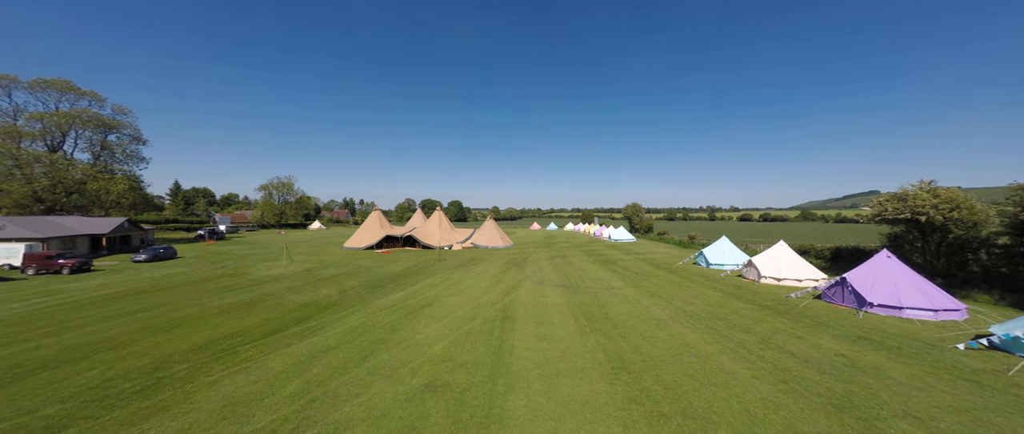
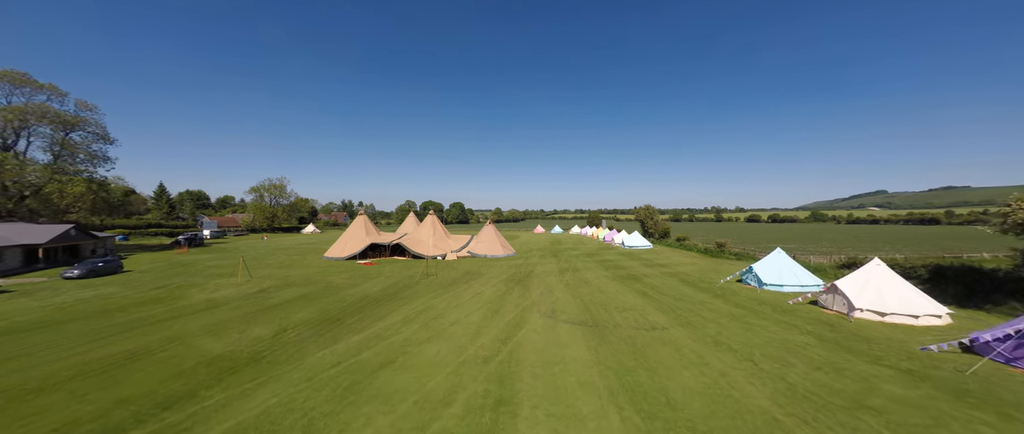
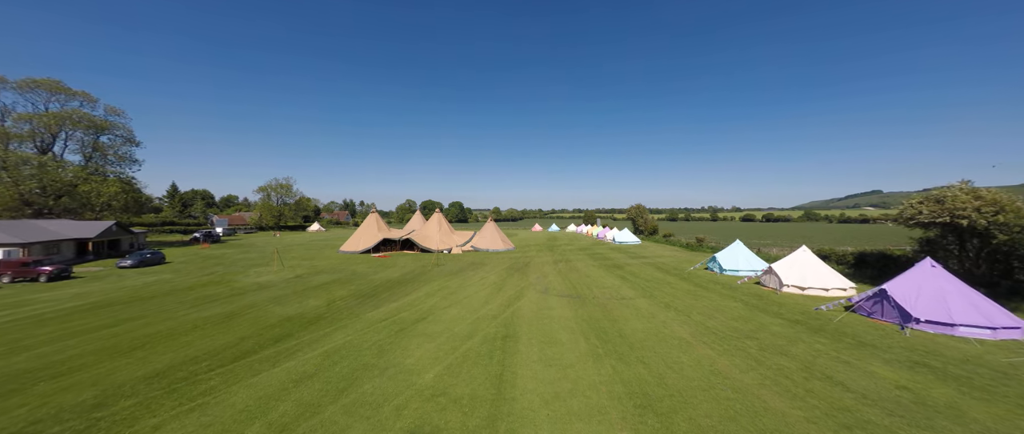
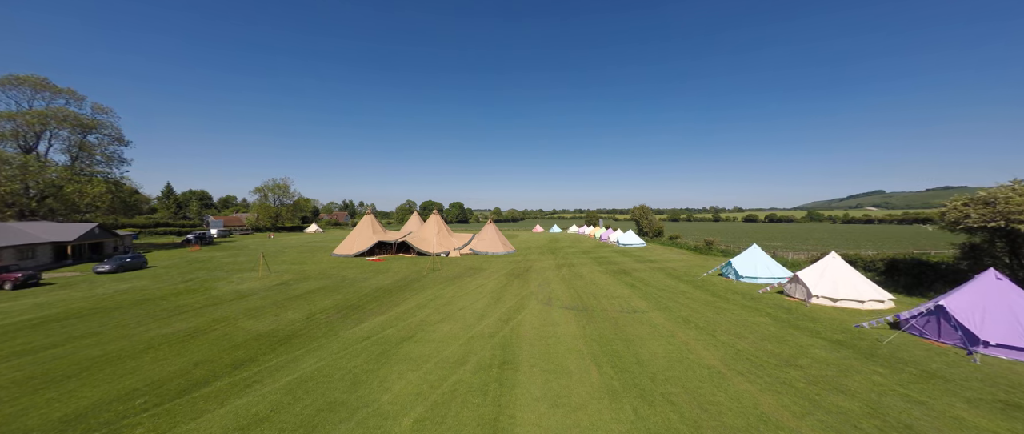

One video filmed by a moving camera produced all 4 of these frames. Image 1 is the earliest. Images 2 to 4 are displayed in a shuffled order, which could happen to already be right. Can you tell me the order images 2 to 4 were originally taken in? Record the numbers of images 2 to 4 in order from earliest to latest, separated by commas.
3, 4, 2
